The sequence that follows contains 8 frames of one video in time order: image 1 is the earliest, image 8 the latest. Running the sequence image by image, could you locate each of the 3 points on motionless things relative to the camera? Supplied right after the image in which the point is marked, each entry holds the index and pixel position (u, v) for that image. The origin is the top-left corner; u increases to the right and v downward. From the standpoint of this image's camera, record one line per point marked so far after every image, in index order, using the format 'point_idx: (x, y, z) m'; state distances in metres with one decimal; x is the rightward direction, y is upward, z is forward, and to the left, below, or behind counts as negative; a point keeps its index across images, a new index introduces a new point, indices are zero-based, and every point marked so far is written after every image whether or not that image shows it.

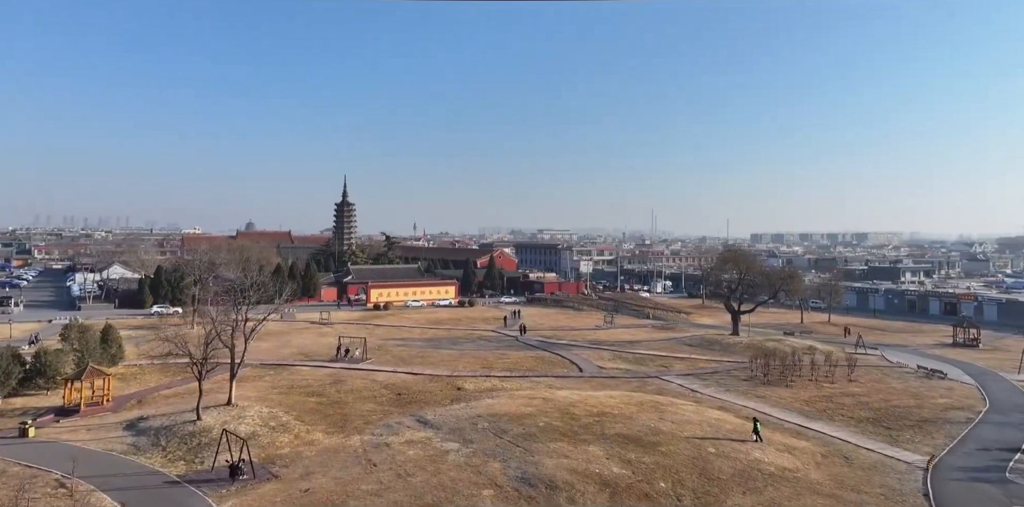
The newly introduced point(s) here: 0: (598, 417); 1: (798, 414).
0: (+2.3, -4.3, +18.2) m
1: (+8.0, -4.5, +19.5) m
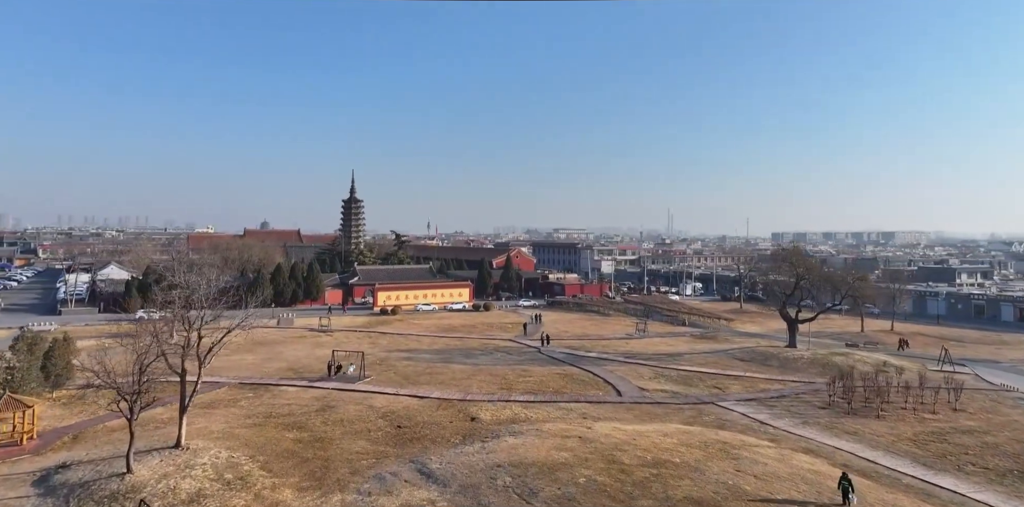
0: (+2.9, -4.3, +13.9) m
1: (+8.6, -4.5, +15.0) m
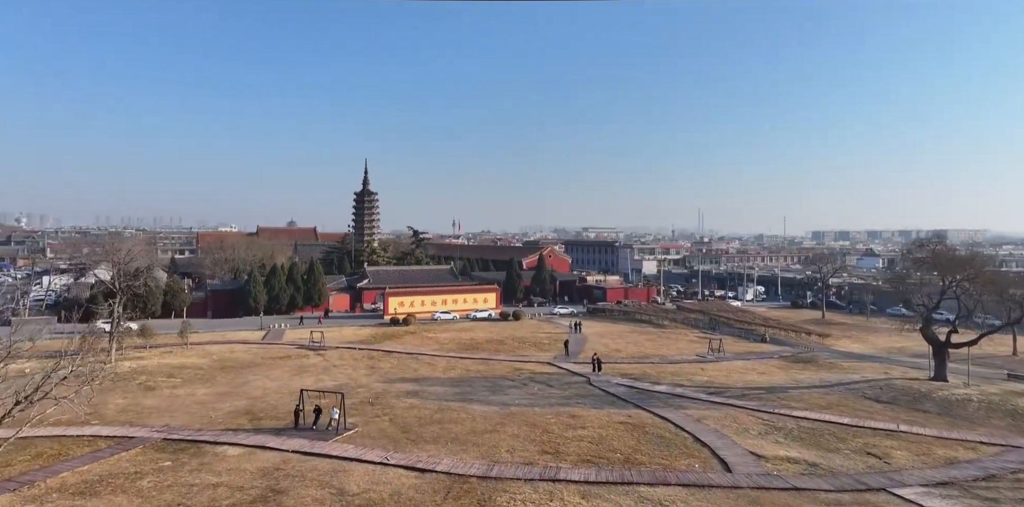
0: (+3.6, -4.2, +6.2) m
1: (+9.4, -4.4, +7.1) m
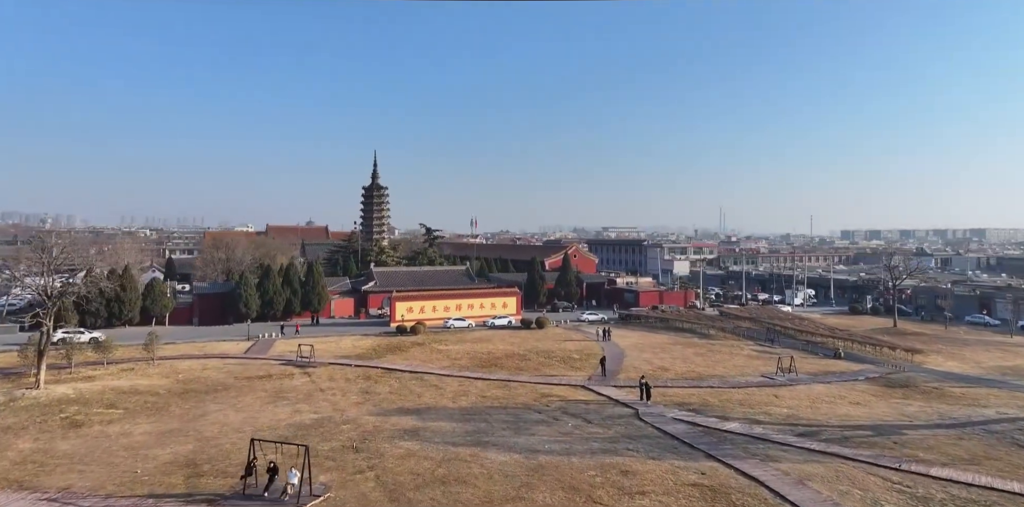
0: (+3.8, -4.2, +1.2) m
1: (+9.7, -4.4, +1.9) m
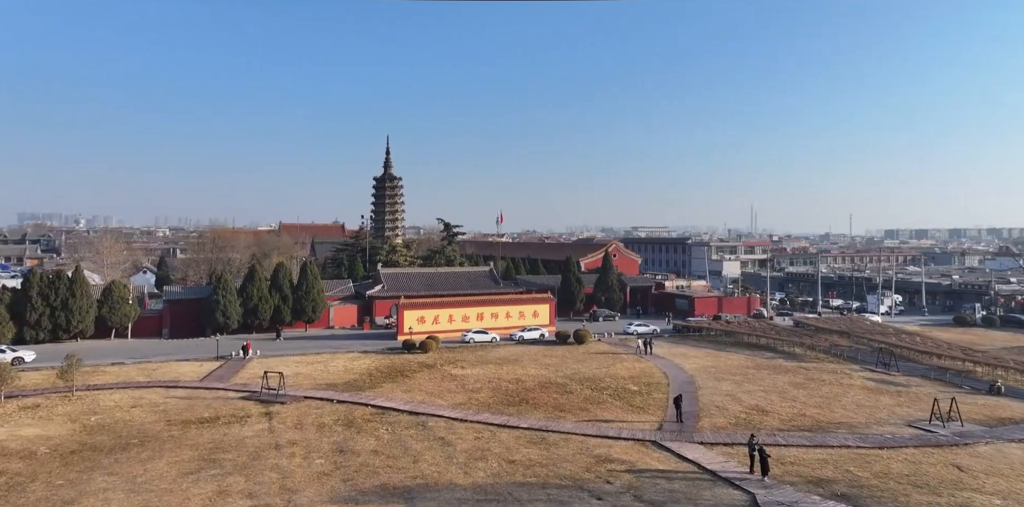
0: (+3.9, -4.1, -5.7) m
1: (+9.8, -4.3, -5.2) m
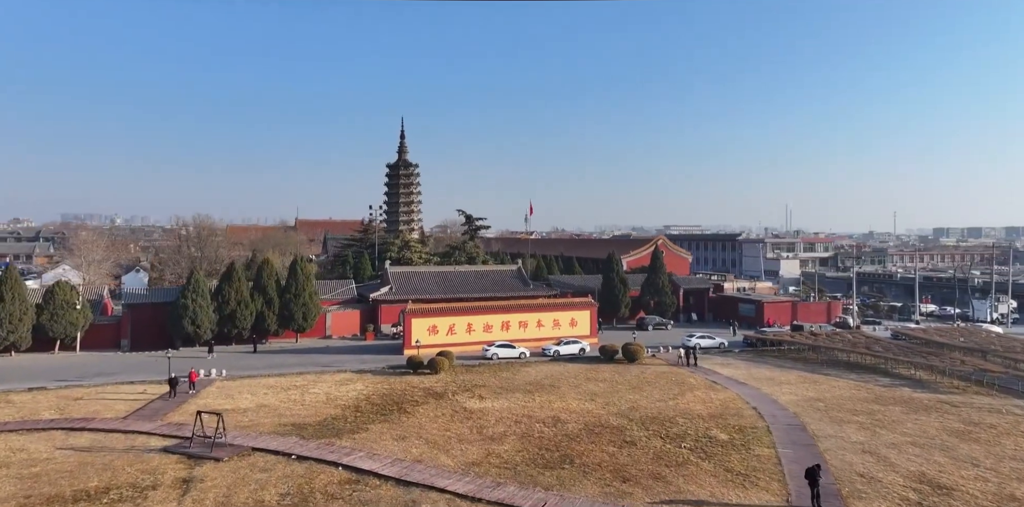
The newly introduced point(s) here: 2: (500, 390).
0: (+3.6, -3.9, -11.9) m
1: (+9.5, -4.1, -11.6) m
2: (-0.3, -3.8, +19.6) m
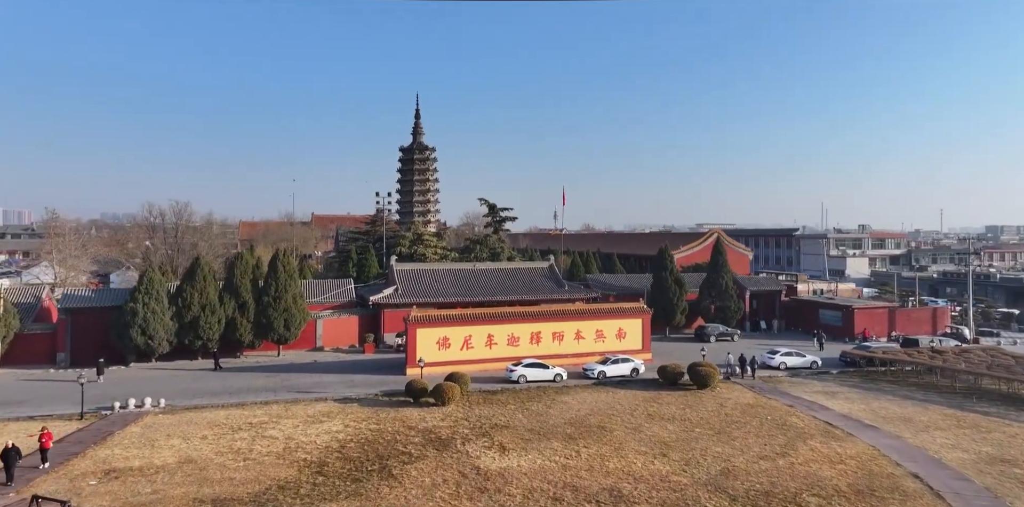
0: (+3.0, -3.7, -17.7) m
1: (+8.9, -3.9, -17.6) m
2: (+0.4, -3.6, +14.0) m
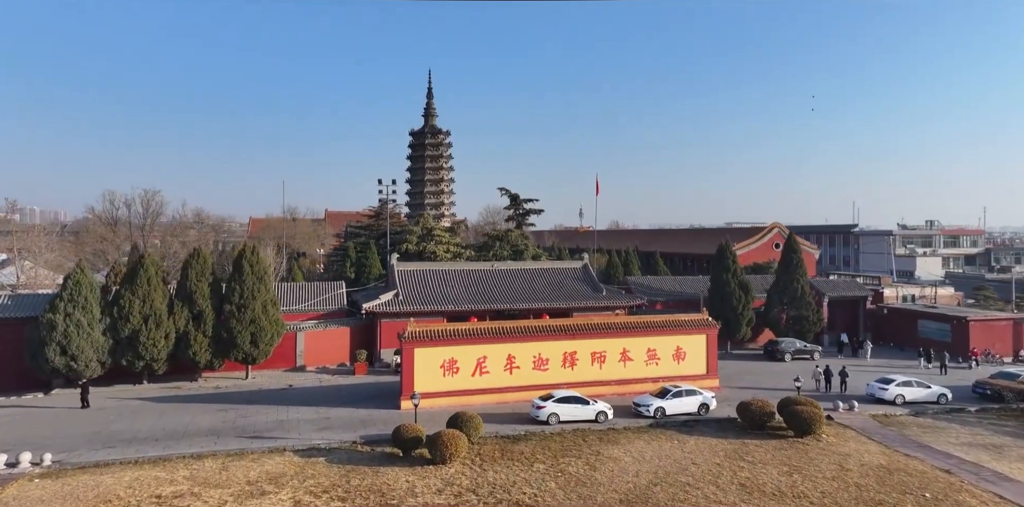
0: (+2.3, -3.7, -22.7) m
1: (+8.2, -3.9, -22.8) m
2: (+0.8, -3.5, +9.1) m
